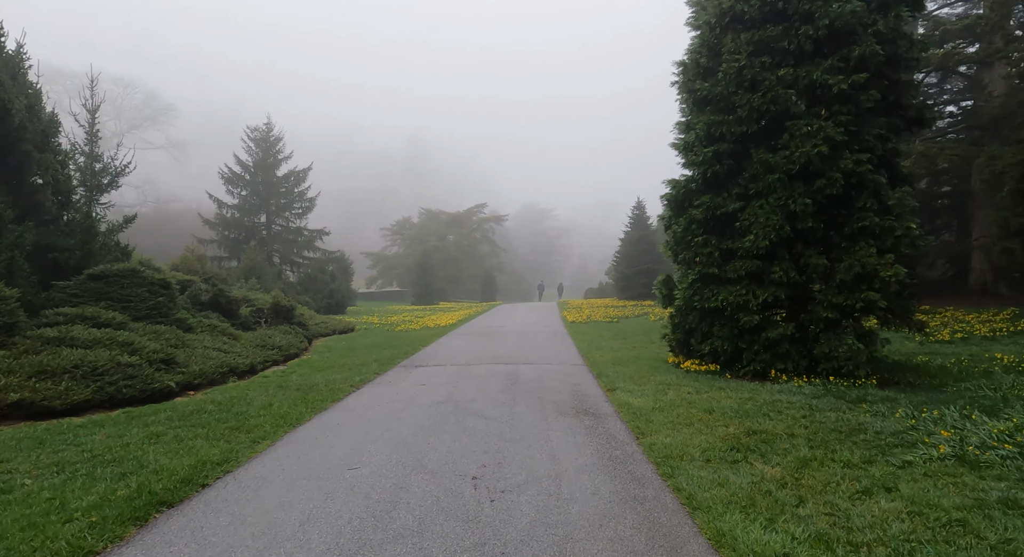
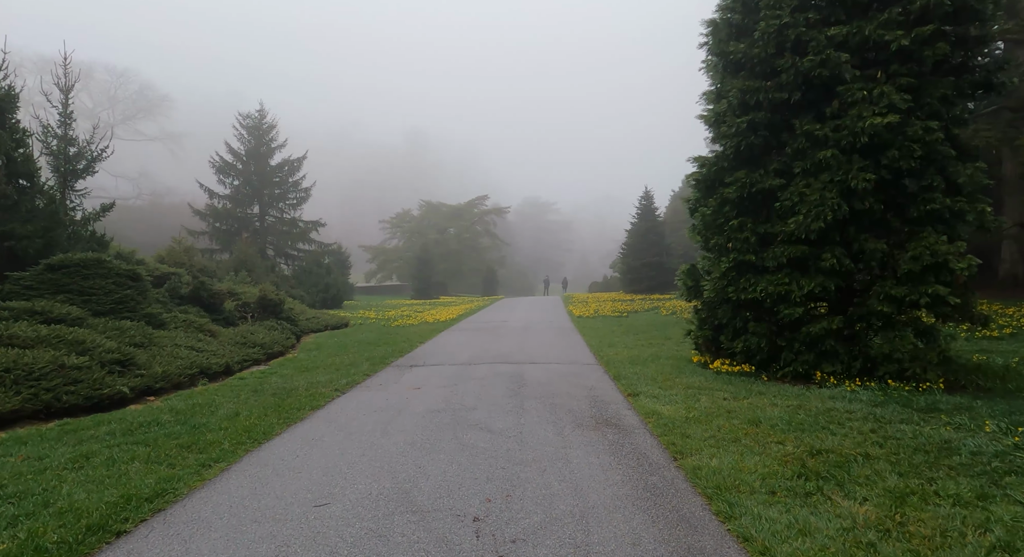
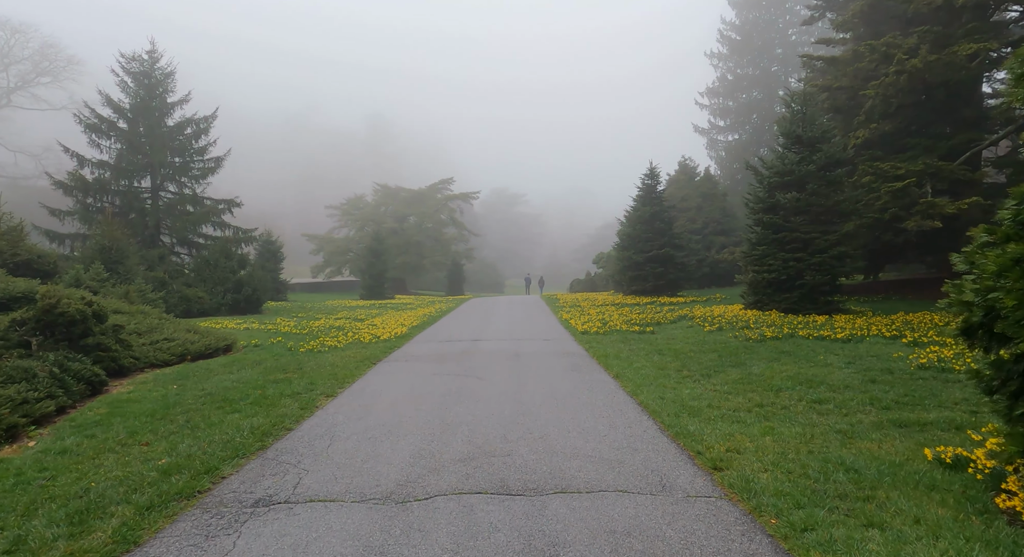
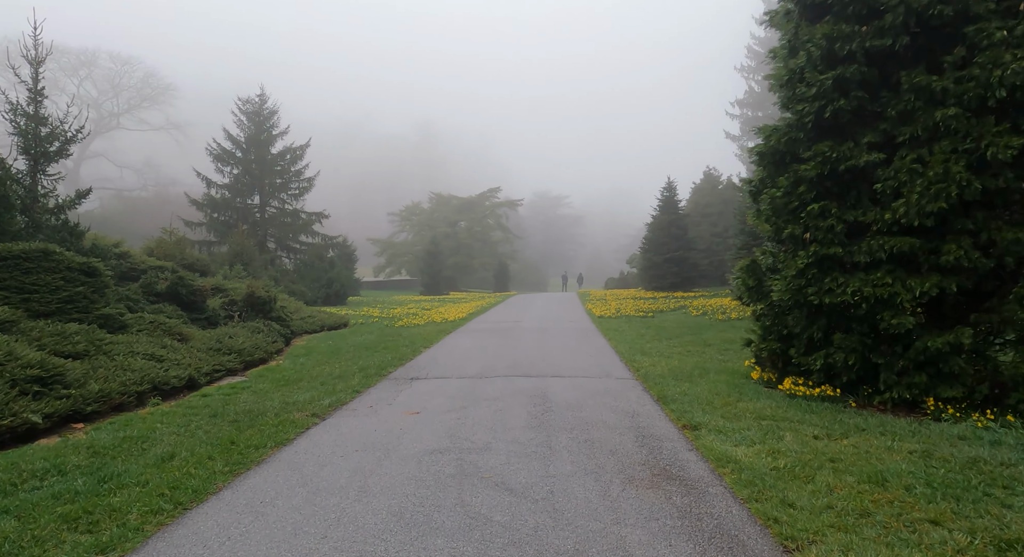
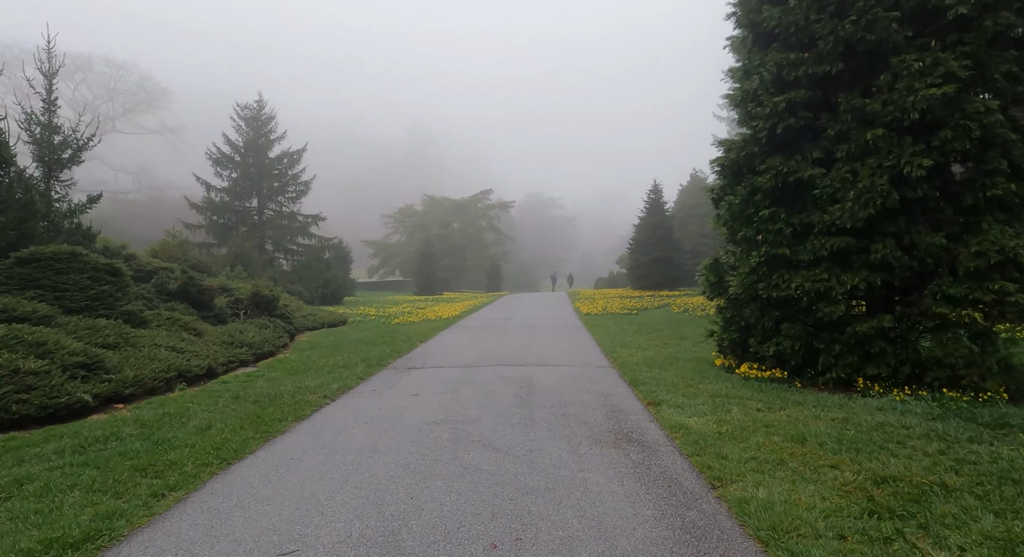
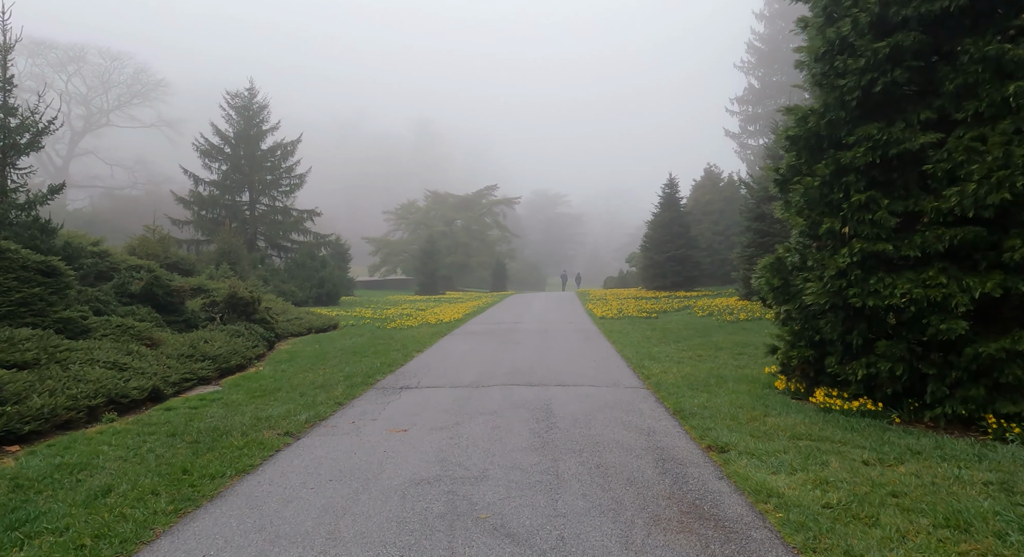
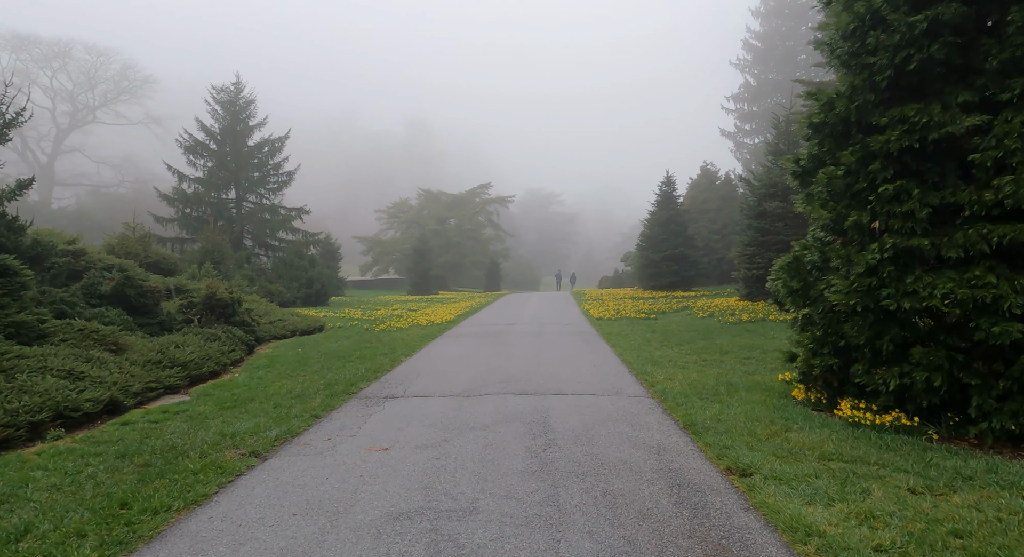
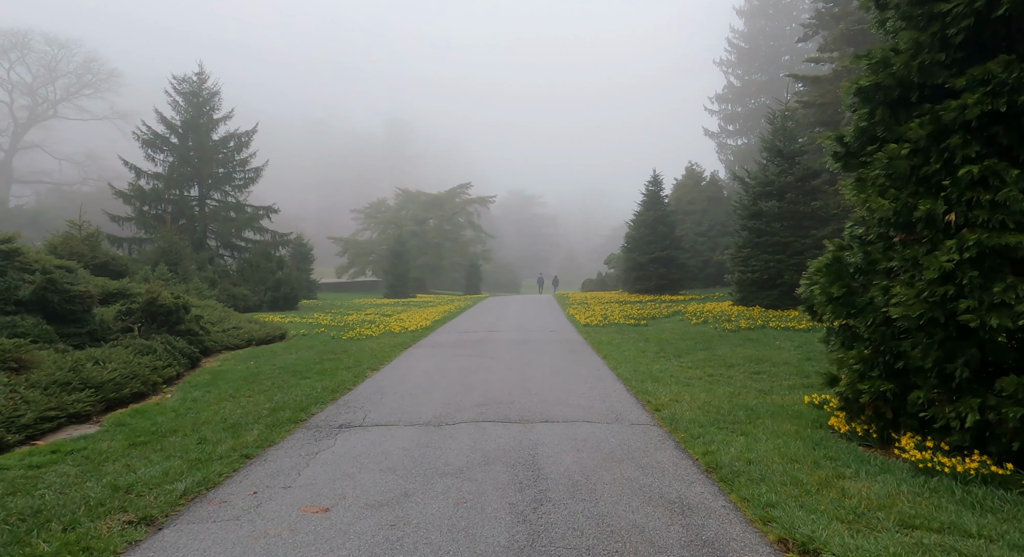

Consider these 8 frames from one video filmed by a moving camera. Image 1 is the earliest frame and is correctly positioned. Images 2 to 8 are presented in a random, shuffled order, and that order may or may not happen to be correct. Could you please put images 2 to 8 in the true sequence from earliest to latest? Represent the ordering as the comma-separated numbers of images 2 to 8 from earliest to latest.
2, 5, 4, 6, 7, 8, 3
